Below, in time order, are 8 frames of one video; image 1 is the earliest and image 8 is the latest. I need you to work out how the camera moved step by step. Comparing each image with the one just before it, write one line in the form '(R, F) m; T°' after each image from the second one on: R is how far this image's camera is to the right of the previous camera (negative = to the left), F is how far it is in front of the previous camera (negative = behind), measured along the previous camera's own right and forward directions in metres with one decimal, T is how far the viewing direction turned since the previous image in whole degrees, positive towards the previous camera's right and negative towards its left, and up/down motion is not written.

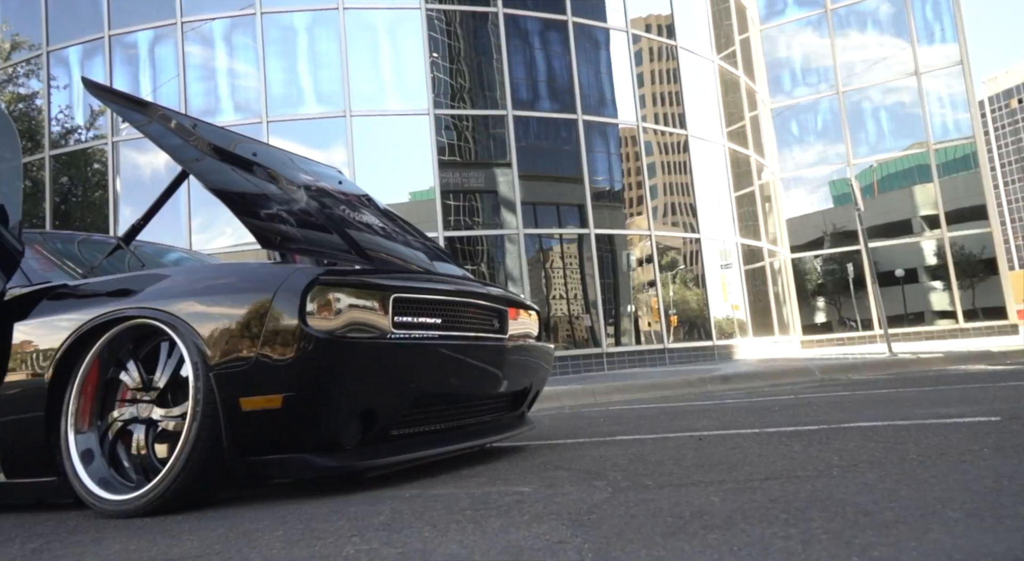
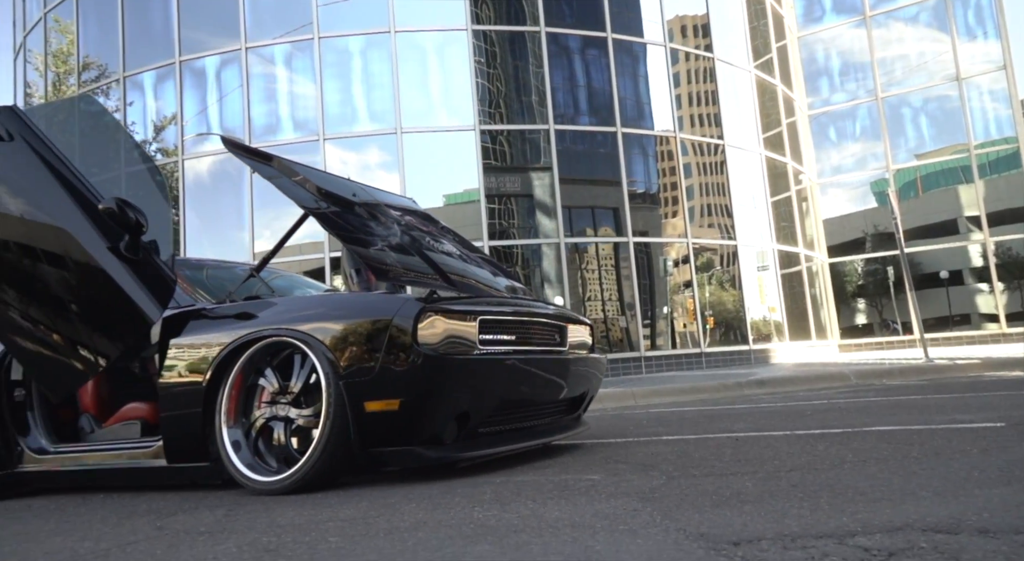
(-0.1, -0.6) m; -3°
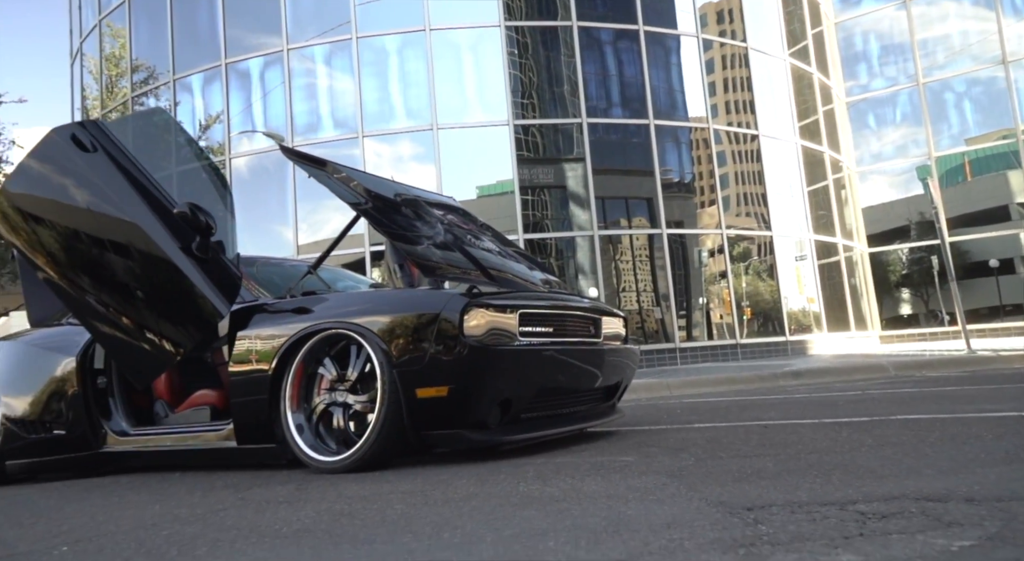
(0.0, -0.3) m; -3°
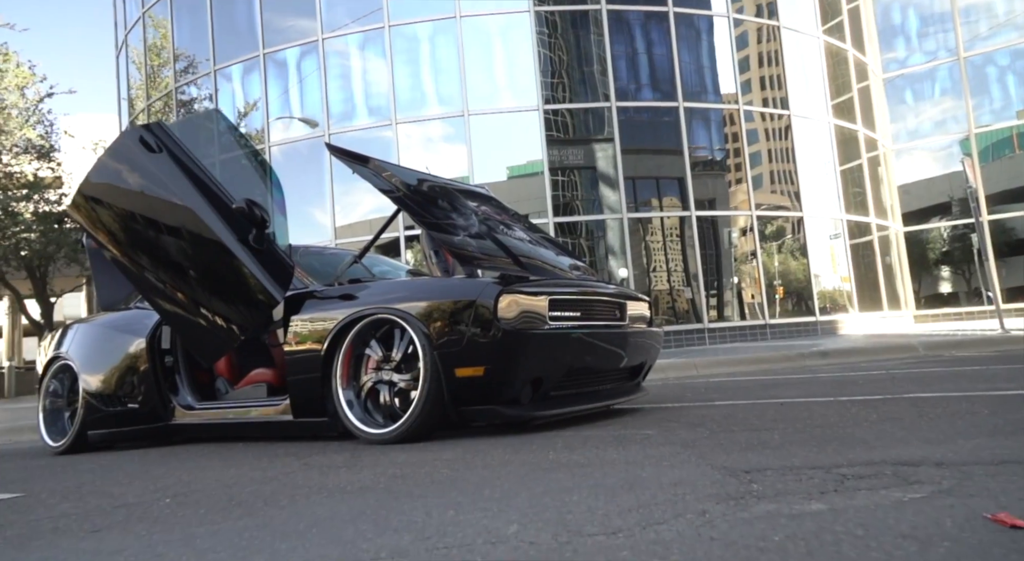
(0.0, -0.3) m; -2°
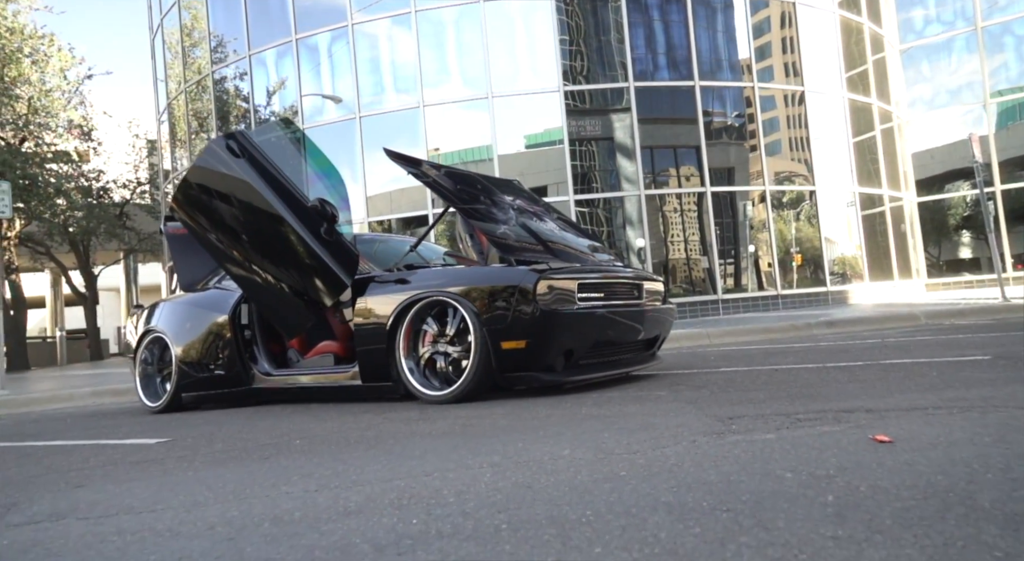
(-0.1, -0.8) m; -1°
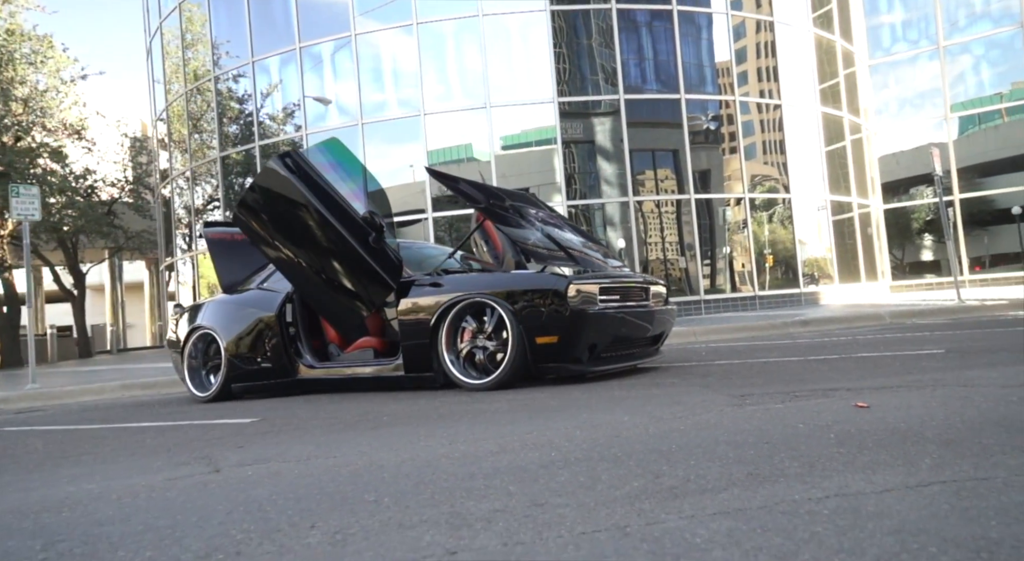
(-0.4, -0.8) m; +2°
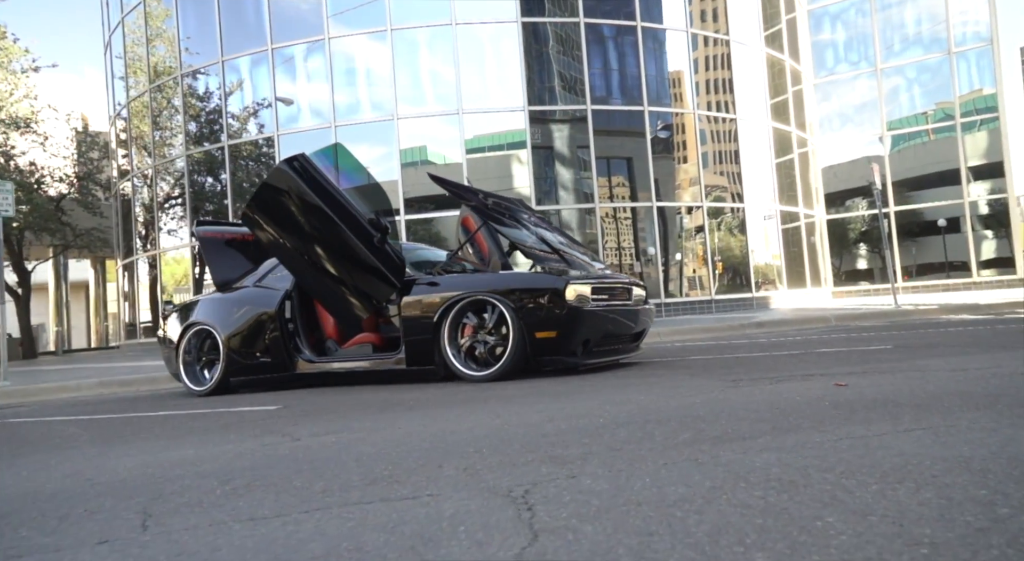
(-0.4, -0.5) m; +4°
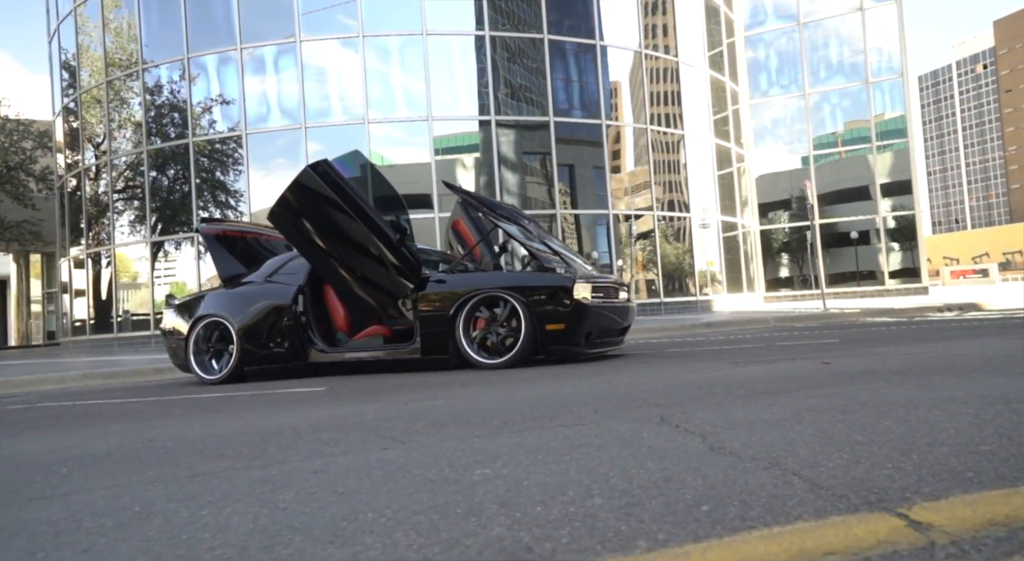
(-0.7, -0.7) m; +5°
